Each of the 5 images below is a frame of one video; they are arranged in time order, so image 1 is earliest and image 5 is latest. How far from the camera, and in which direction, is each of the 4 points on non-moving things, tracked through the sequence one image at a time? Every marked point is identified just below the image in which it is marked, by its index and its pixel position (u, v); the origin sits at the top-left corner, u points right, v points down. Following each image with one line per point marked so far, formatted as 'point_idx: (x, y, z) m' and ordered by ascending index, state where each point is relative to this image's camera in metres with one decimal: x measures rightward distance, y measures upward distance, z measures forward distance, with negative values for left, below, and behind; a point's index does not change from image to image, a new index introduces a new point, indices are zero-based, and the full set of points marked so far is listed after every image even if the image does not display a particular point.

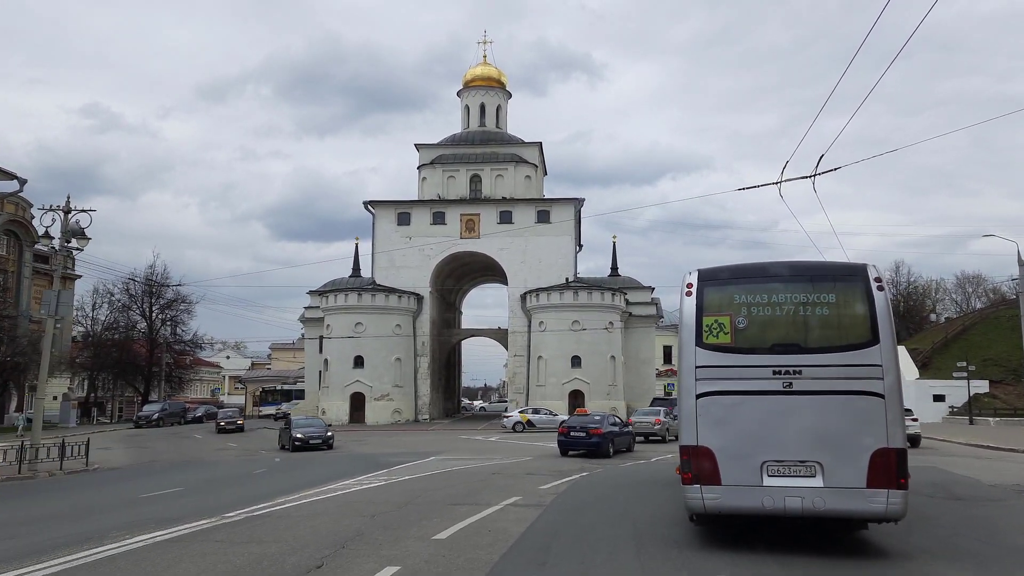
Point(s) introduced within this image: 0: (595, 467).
0: (+1.9, -4.1, +19.6) m
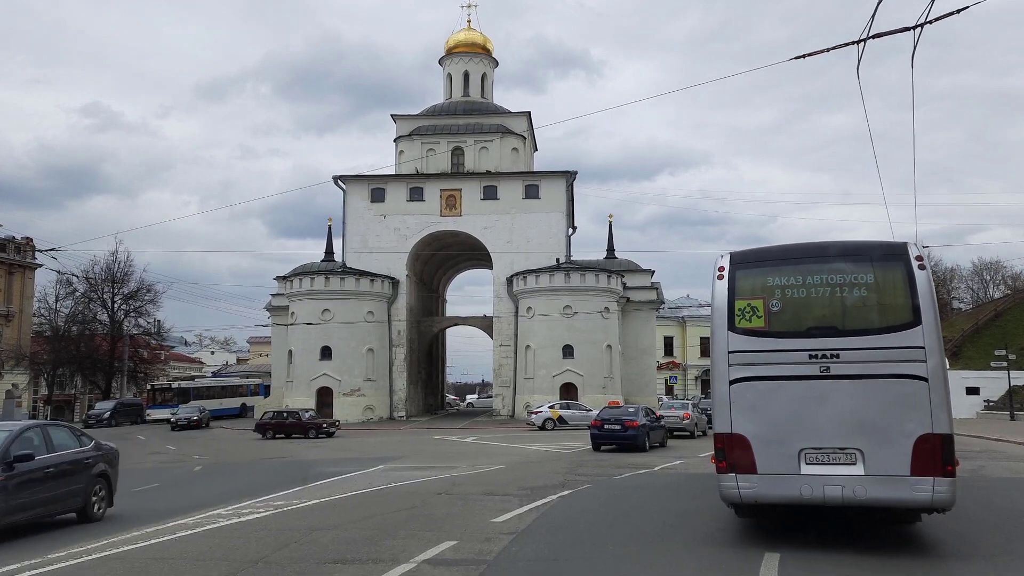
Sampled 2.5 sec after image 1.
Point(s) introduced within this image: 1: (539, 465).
0: (+1.3, -3.4, +15.2) m
1: (+0.6, -3.7, +17.7) m
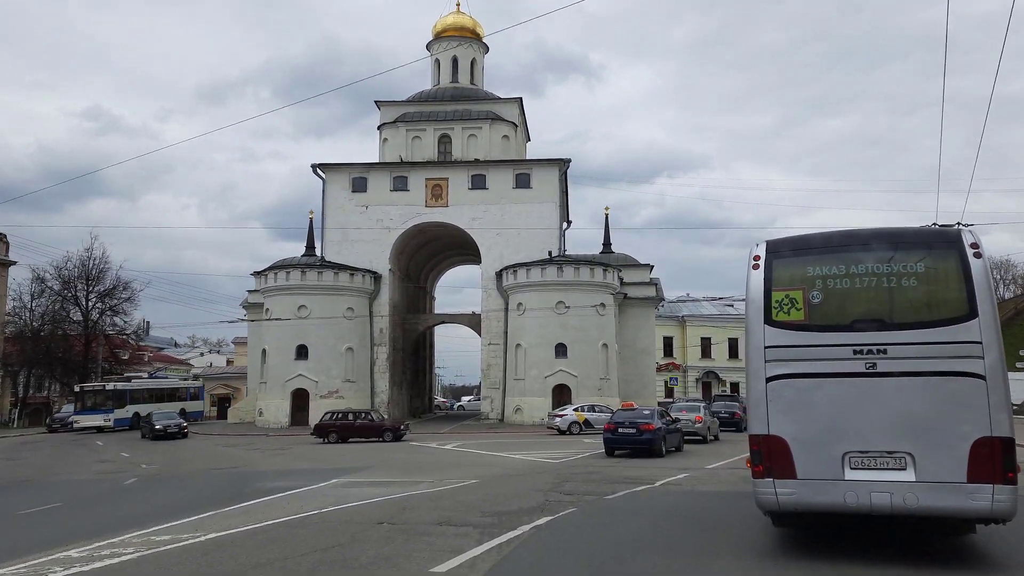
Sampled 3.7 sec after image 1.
0: (+0.8, -3.1, +12.6) m
1: (+0.2, -3.4, +15.1) m
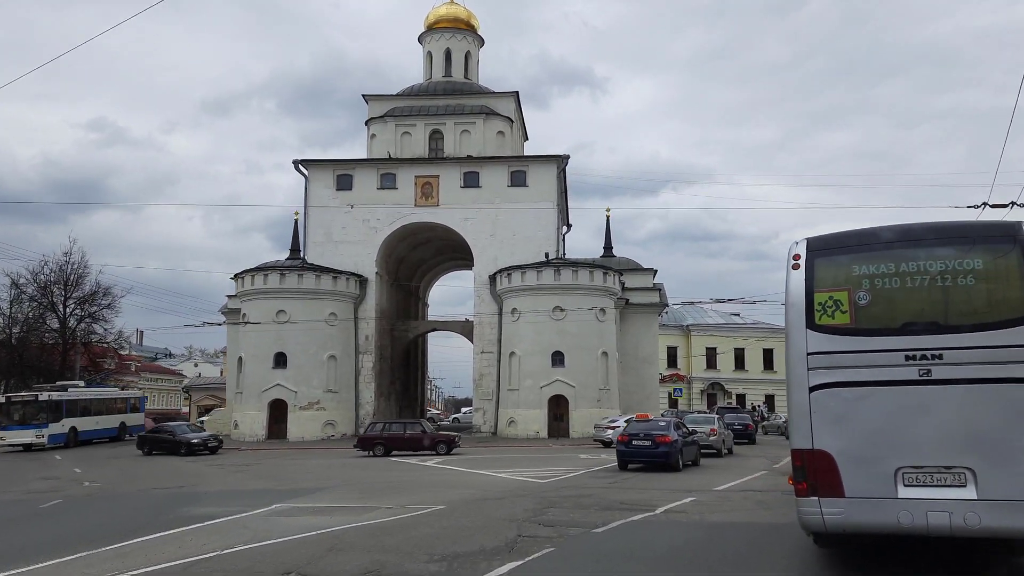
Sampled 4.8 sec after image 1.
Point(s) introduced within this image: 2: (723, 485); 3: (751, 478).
0: (+0.4, -2.9, +10.3) m
1: (-0.2, -3.3, +12.7) m
2: (+4.0, -3.8, +15.9) m
3: (+5.0, -4.0, +17.6) m
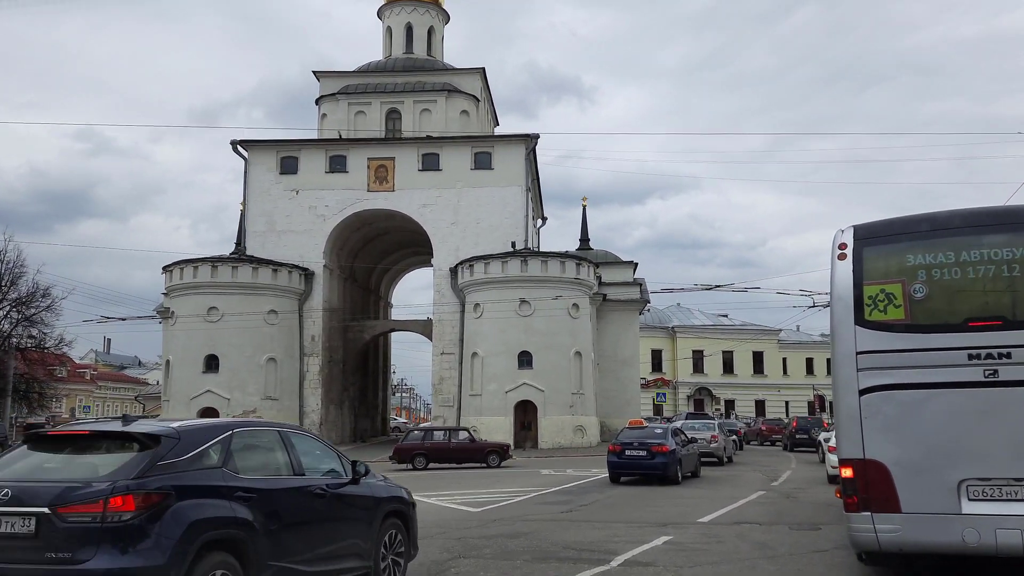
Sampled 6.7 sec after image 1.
0: (-0.6, -2.4, +6.5) m
1: (-1.3, -2.8, +9.0) m
2: (+2.9, -3.3, +12.2) m
3: (+3.9, -3.6, +13.9) m
